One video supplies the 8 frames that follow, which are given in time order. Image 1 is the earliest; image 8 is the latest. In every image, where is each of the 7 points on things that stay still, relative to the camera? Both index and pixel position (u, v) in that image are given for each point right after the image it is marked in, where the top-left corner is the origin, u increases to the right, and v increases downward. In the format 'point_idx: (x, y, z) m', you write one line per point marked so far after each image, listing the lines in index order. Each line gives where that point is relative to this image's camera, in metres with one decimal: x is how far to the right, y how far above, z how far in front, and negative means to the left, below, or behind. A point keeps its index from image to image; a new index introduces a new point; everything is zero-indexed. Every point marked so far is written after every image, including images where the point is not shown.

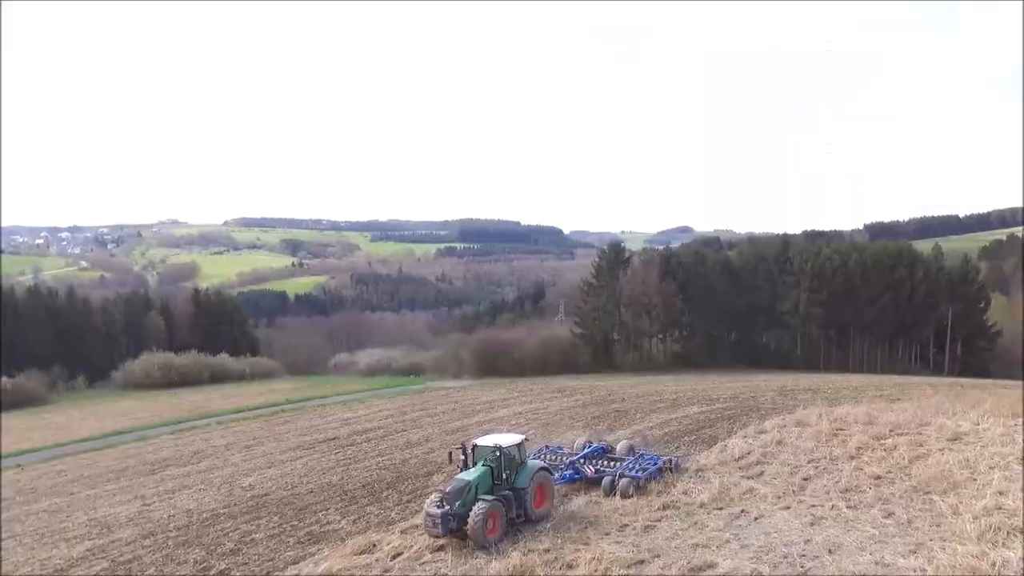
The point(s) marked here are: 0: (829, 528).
0: (+3.7, -2.8, +8.9) m
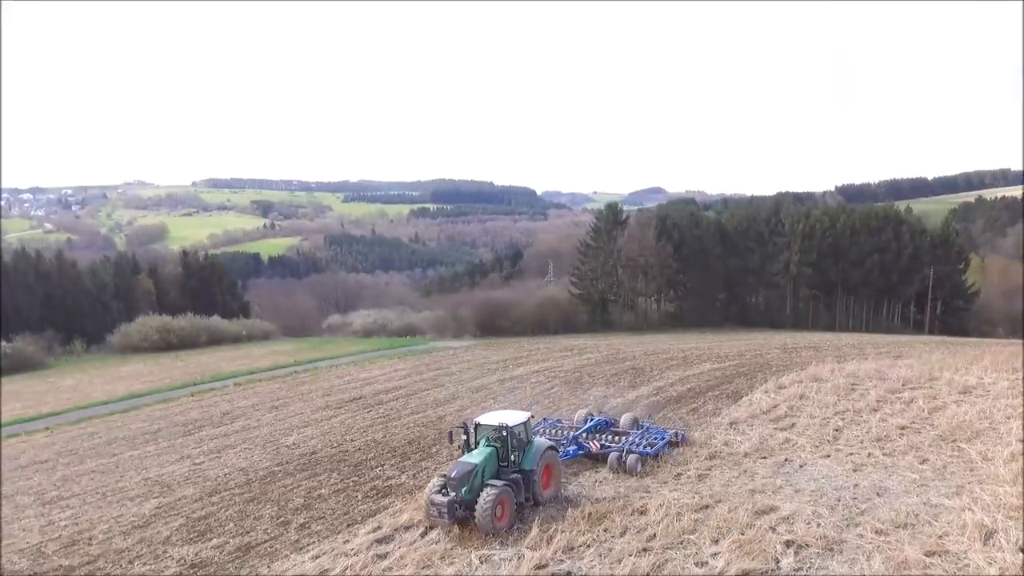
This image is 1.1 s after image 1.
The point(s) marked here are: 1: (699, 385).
0: (+4.5, -2.3, +9.7) m
1: (+3.7, -1.9, +15.2) m
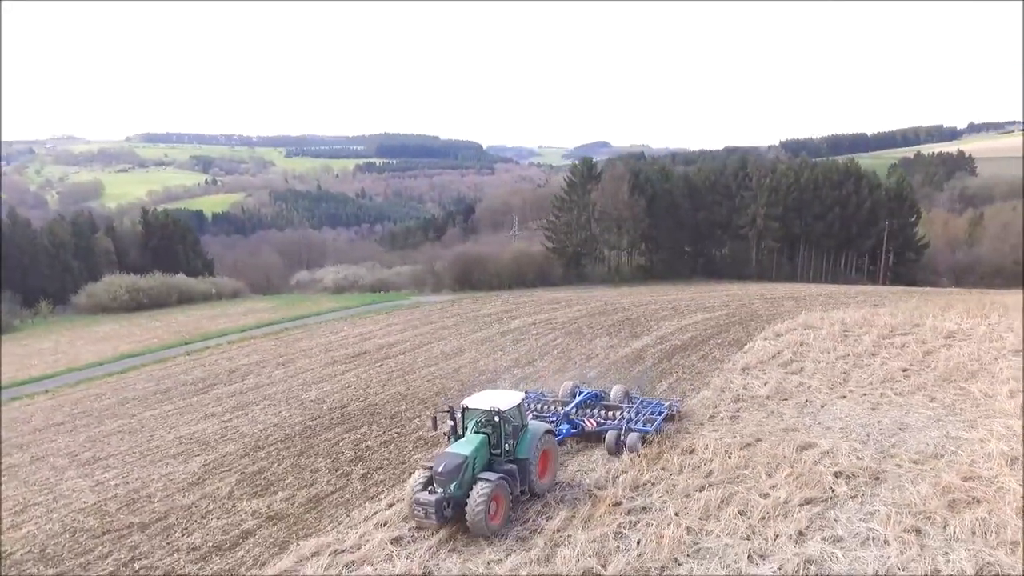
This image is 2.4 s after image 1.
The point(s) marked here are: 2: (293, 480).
0: (+5.1, -1.7, +10.5) m
1: (+3.9, -0.9, +15.9) m
2: (-2.7, -2.4, +9.6) m
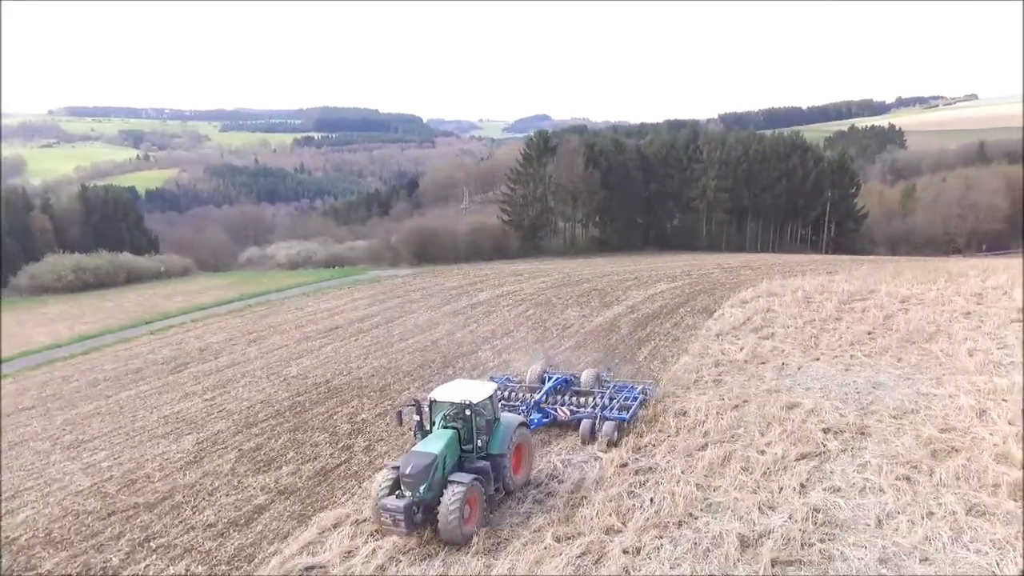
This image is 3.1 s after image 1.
0: (+5.0, -1.2, +11.1) m
1: (+3.3, -0.3, +16.4) m
2: (-2.7, -2.1, +9.6) m
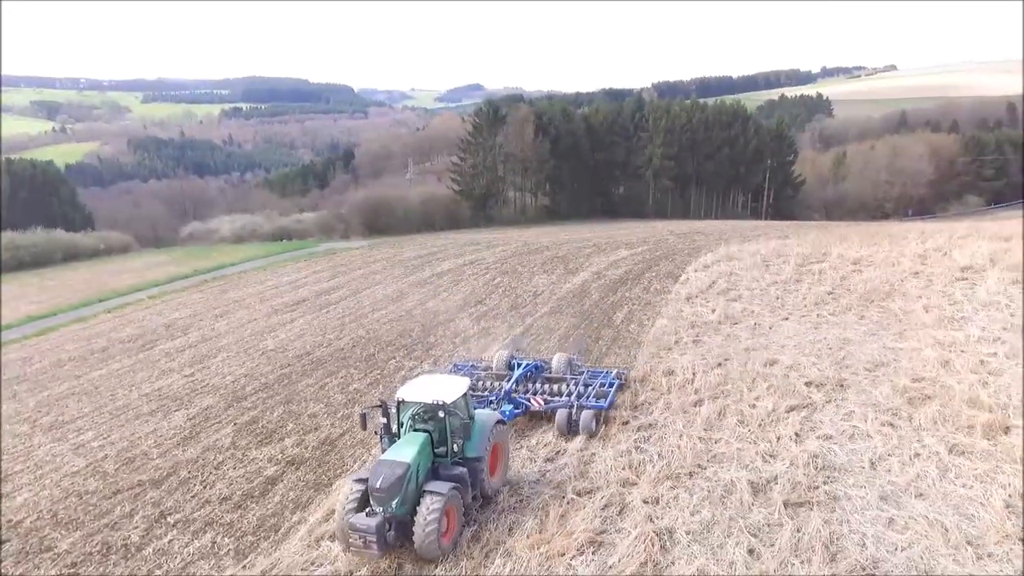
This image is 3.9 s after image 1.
0: (+4.8, -0.6, +11.8) m
1: (+2.6, +0.4, +16.9) m
2: (-2.7, -1.7, +9.6) m
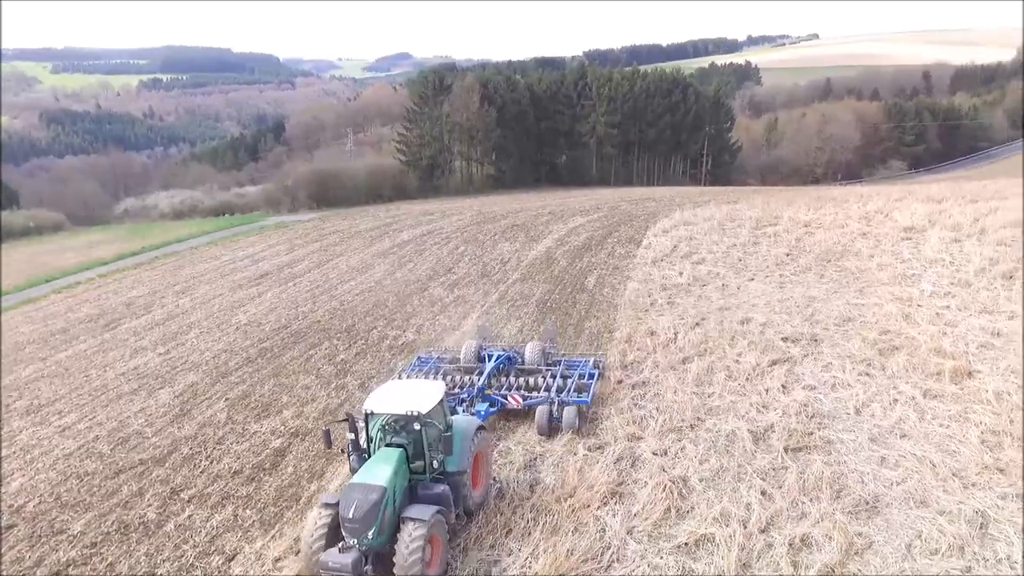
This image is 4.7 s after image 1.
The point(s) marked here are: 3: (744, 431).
0: (+4.5, 0.0, +12.4) m
1: (+1.8, +1.2, +17.2) m
2: (-2.8, -1.4, +9.6) m
3: (+2.4, -1.5, +7.9) m
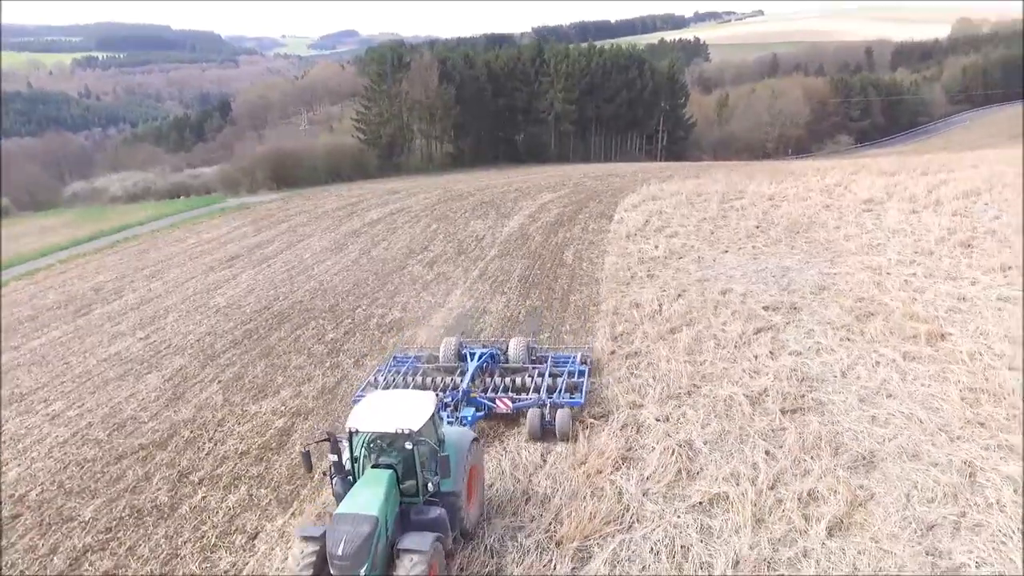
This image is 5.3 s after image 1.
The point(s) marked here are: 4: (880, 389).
0: (+4.2, +0.5, +12.8) m
1: (+1.2, +1.7, +17.4) m
2: (-2.8, -1.1, +9.6) m
3: (+2.4, -1.1, +8.2) m
4: (+3.9, -1.1, +8.3) m
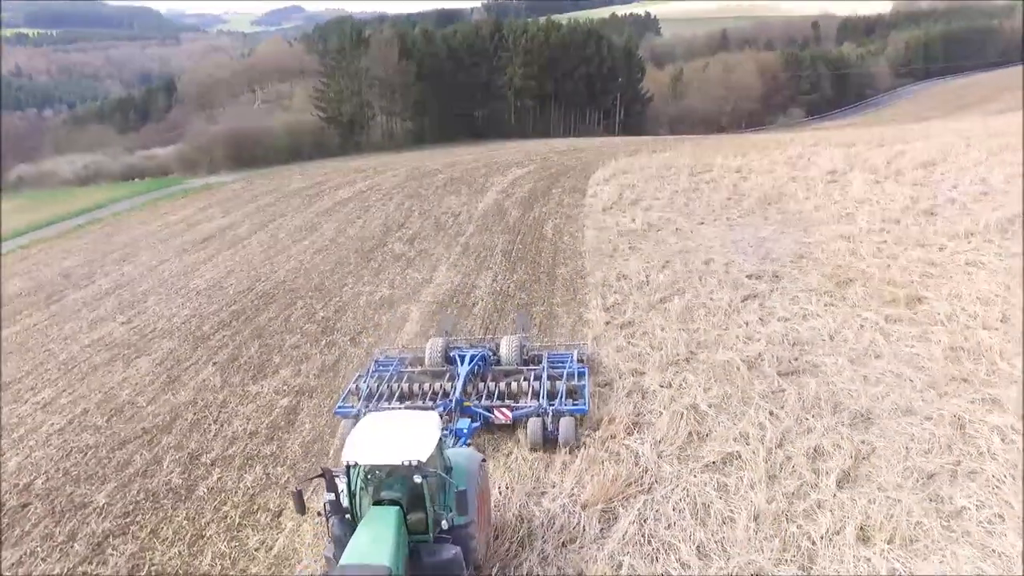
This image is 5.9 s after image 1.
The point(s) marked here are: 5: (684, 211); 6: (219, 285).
0: (+3.9, +1.0, +13.2) m
1: (+0.6, +2.3, +17.5) m
2: (-2.8, -0.9, +9.5) m
3: (+2.5, -0.8, +8.5) m
4: (+3.9, -0.7, +8.6) m
5: (+3.2, +1.4, +14.6) m
6: (-4.7, 0.0, +12.5) m
